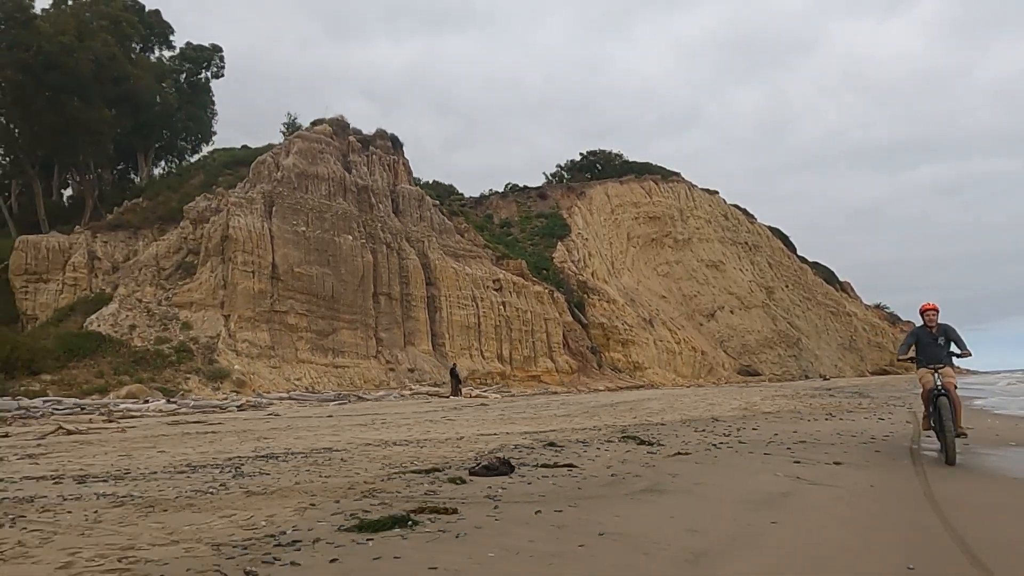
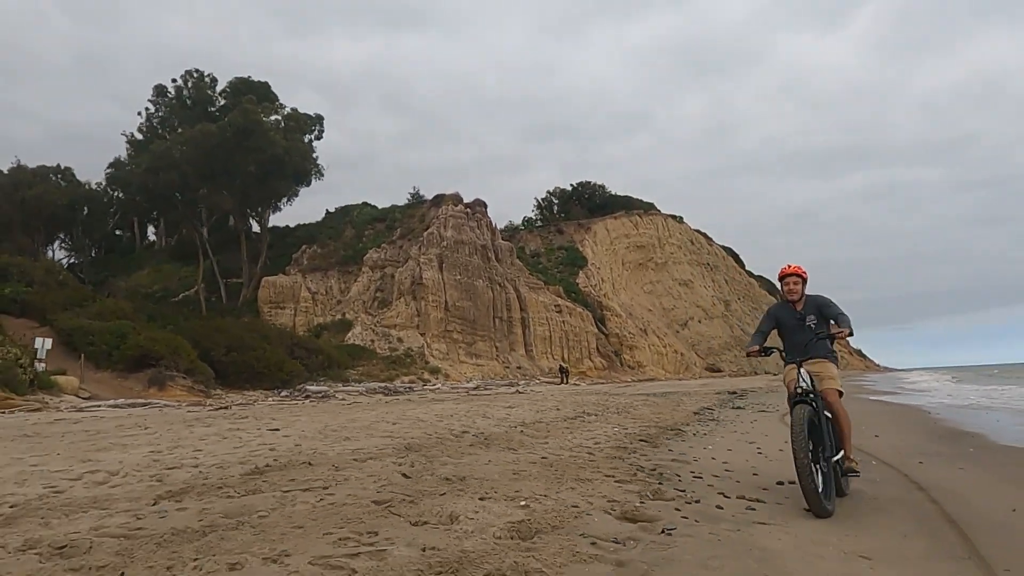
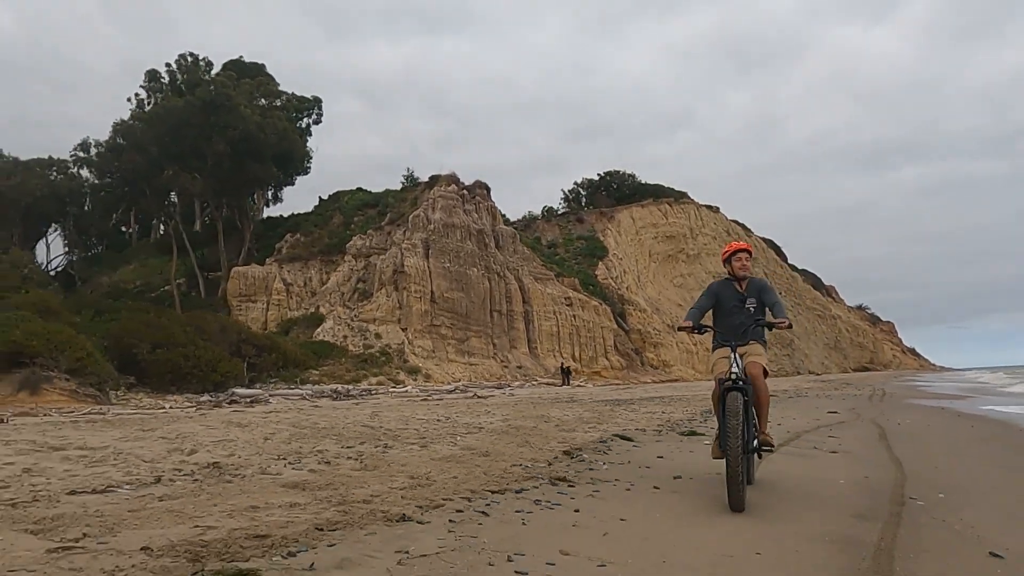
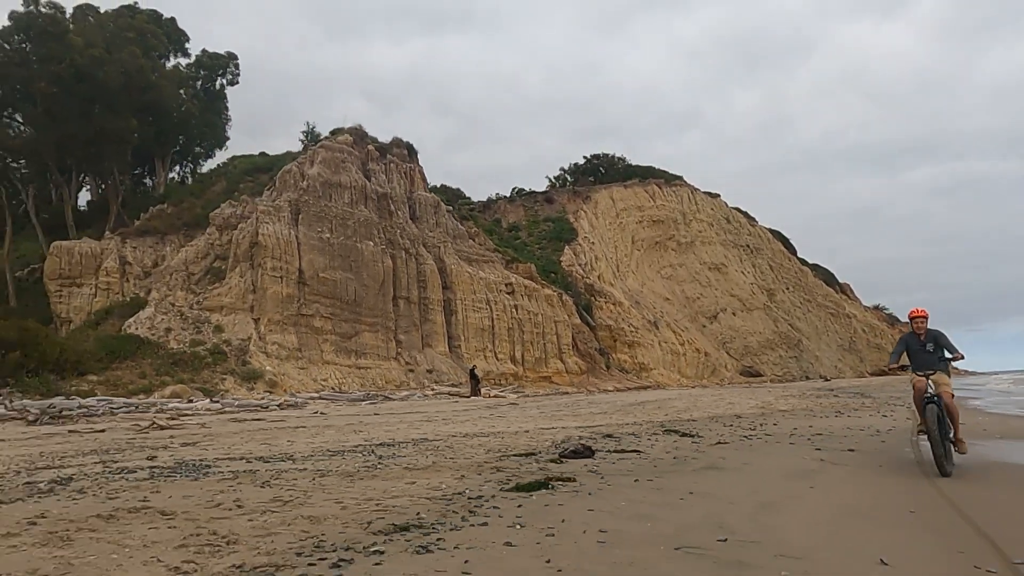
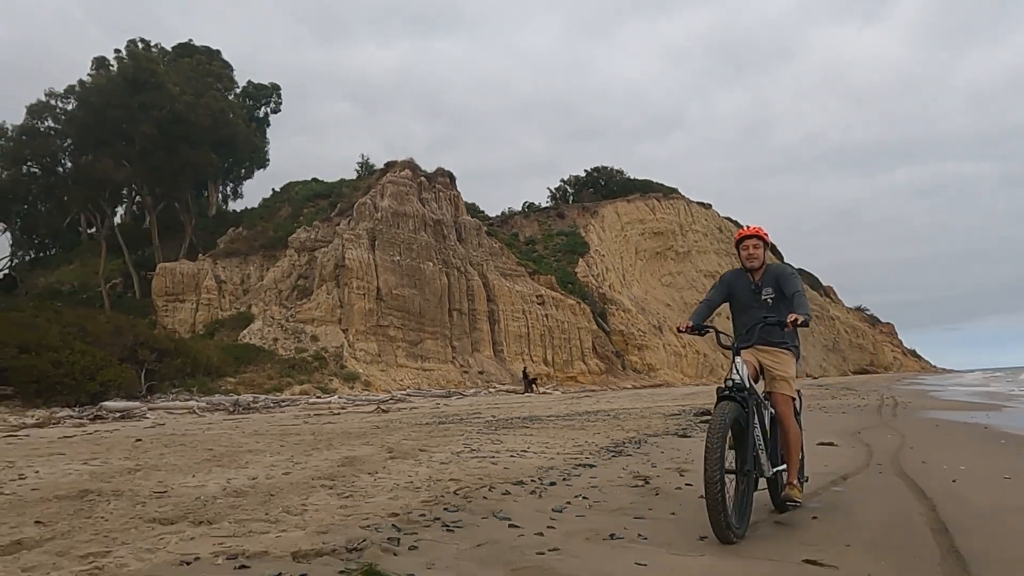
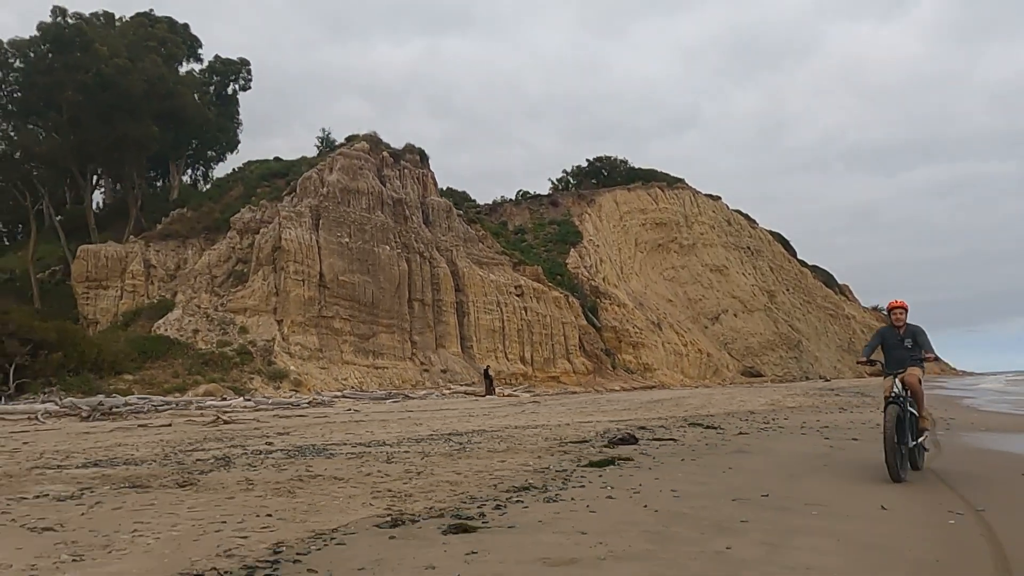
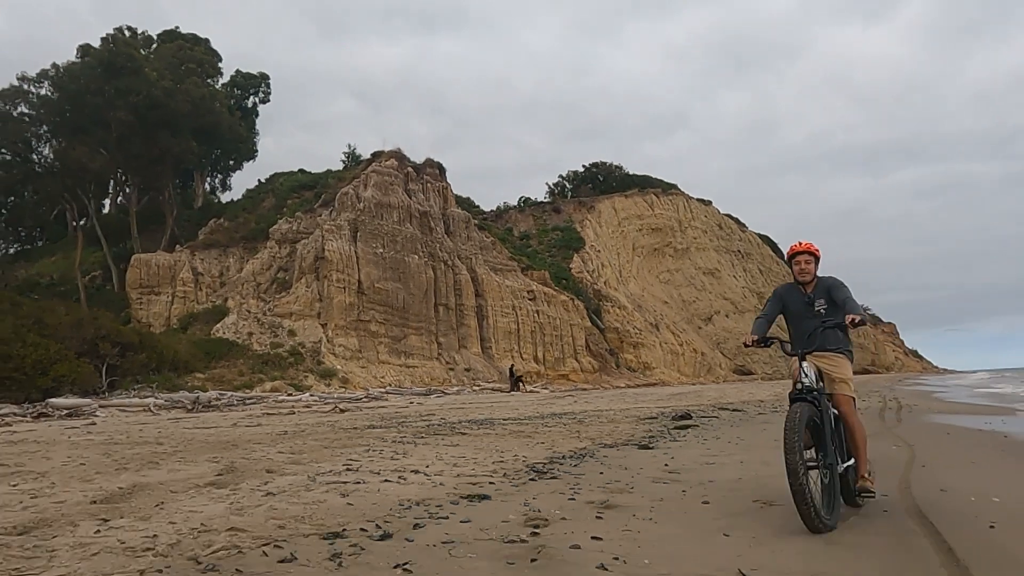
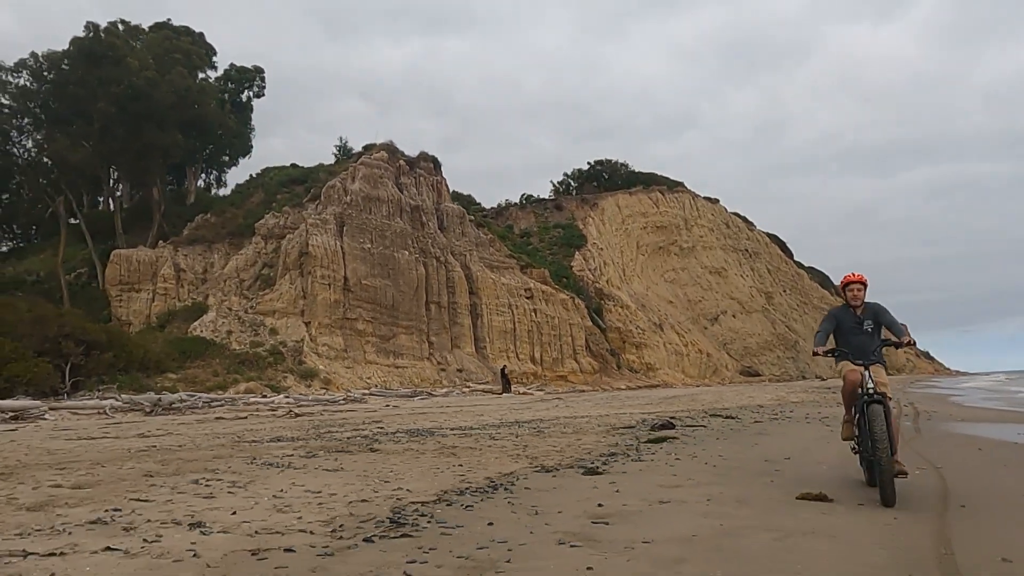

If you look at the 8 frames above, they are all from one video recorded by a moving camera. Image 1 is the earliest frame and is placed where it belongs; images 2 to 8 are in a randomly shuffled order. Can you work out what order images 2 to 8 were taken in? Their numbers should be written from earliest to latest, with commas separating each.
4, 6, 8, 7, 5, 3, 2
